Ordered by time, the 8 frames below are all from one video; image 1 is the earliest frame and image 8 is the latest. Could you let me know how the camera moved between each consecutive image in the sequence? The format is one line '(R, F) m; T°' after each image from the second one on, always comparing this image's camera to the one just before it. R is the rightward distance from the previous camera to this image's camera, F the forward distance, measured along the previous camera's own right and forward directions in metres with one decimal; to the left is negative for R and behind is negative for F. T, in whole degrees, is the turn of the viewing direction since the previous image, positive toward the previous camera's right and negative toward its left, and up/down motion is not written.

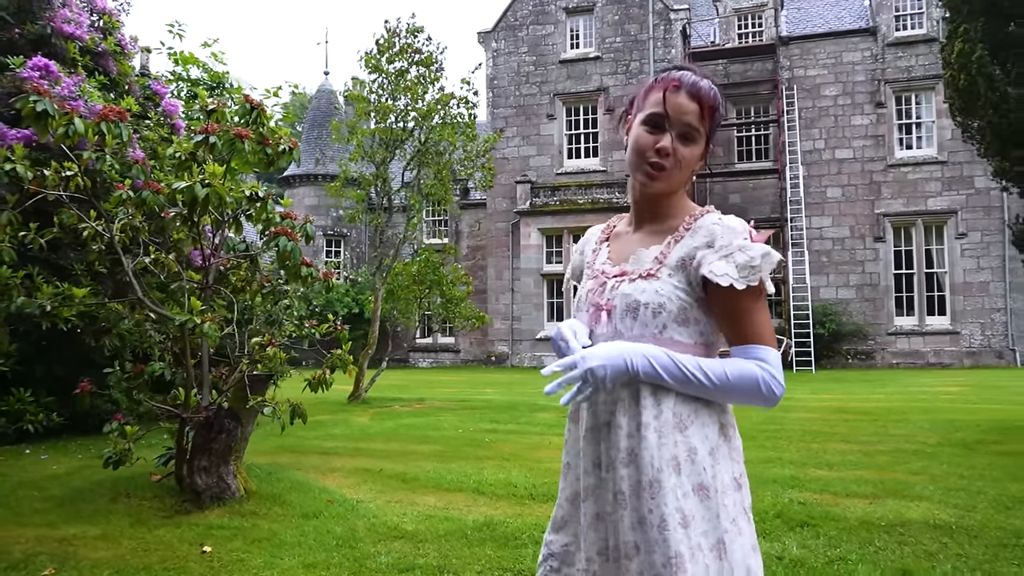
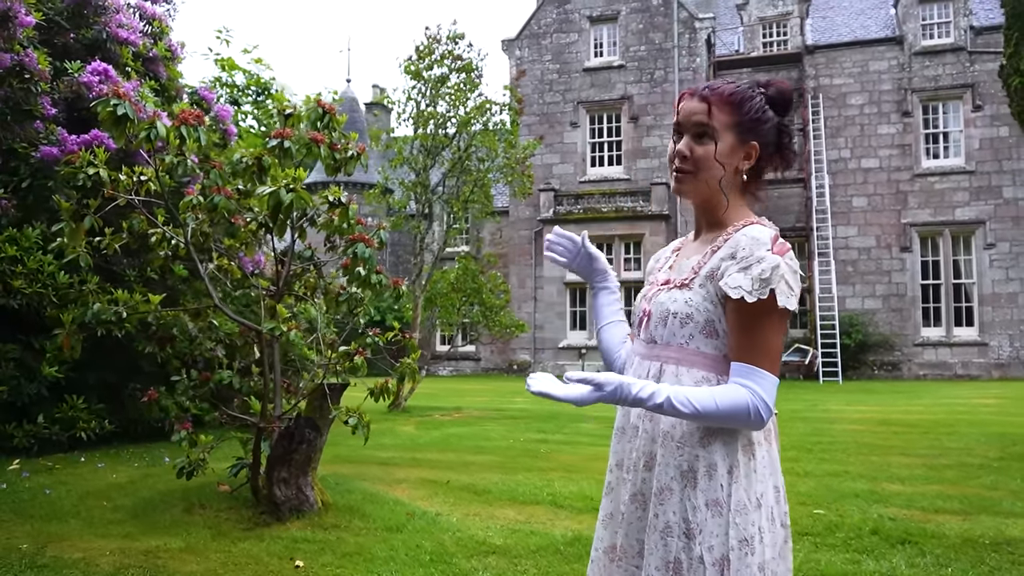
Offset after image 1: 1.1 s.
(-0.4, +0.1) m; -1°
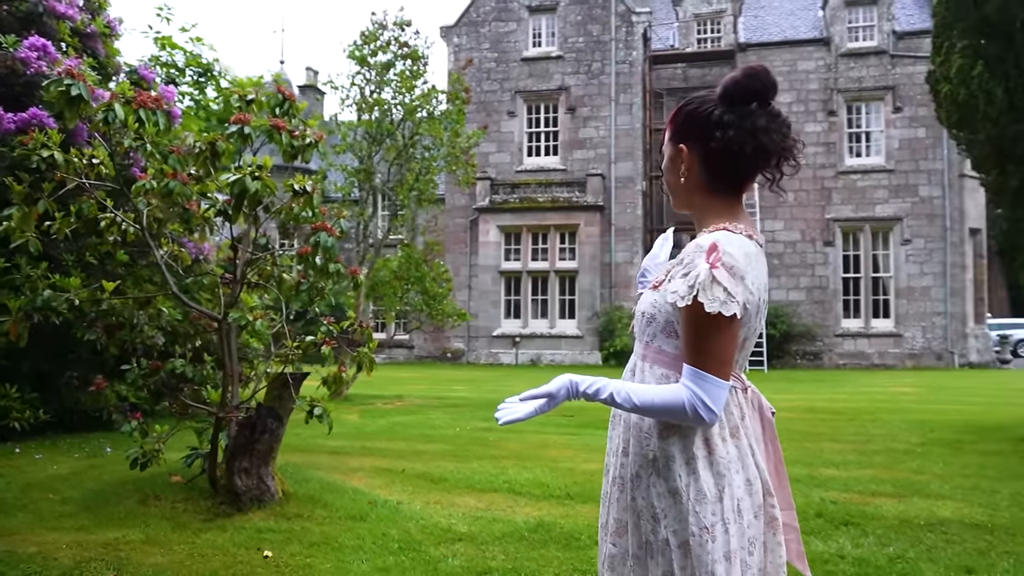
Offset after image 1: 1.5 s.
(-0.2, -0.1) m; +5°
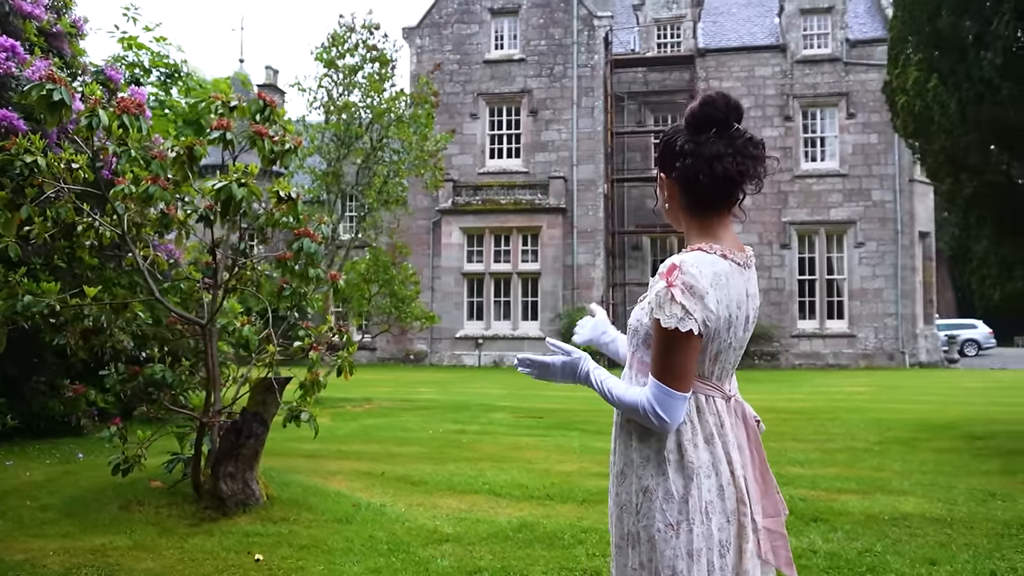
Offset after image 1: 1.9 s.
(-0.1, -0.1) m; +3°
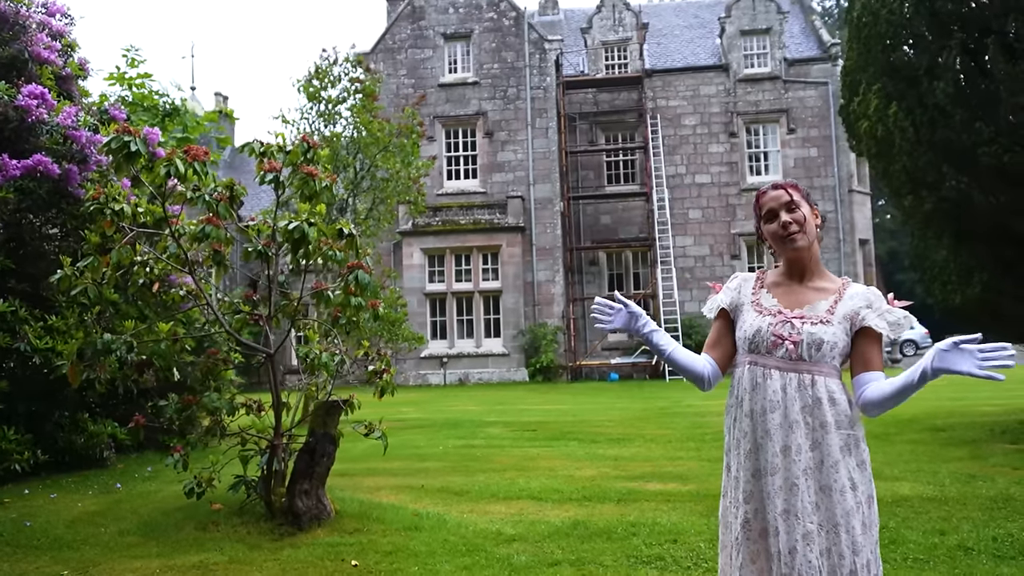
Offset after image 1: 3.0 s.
(-0.6, -0.4) m; +4°
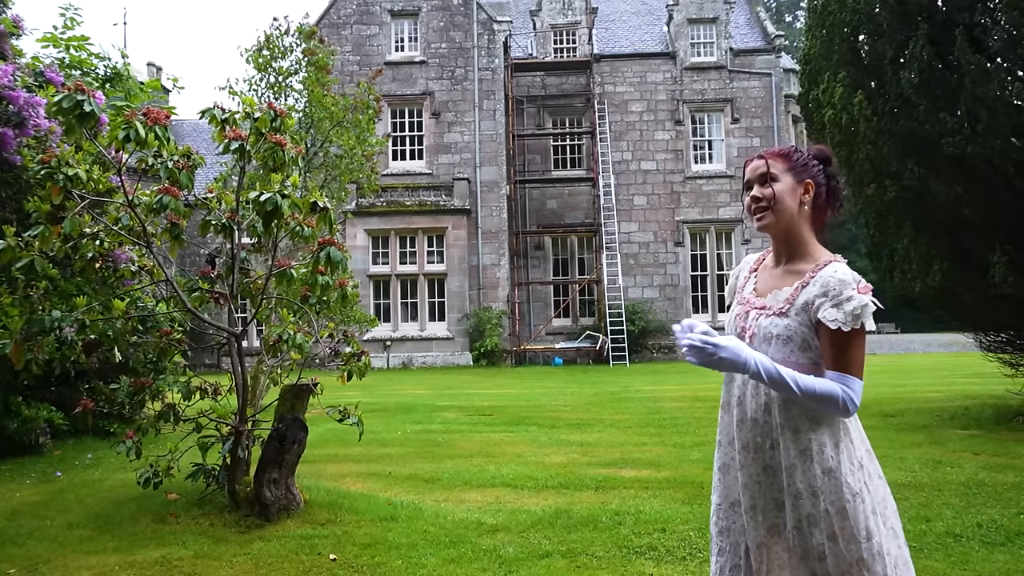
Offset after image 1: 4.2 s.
(-0.3, +0.2) m; +5°
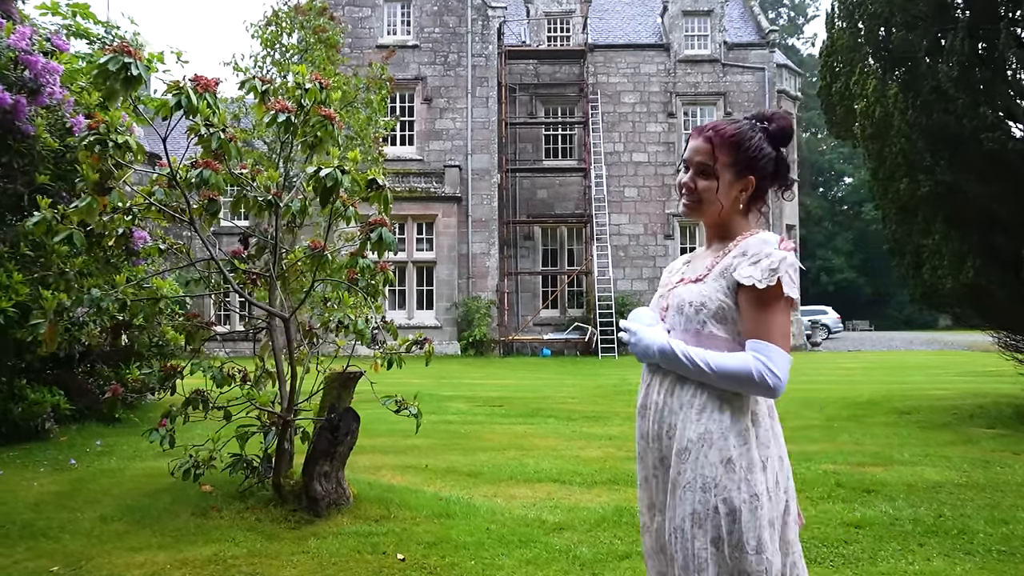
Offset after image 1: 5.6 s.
(-0.5, +0.2) m; +2°
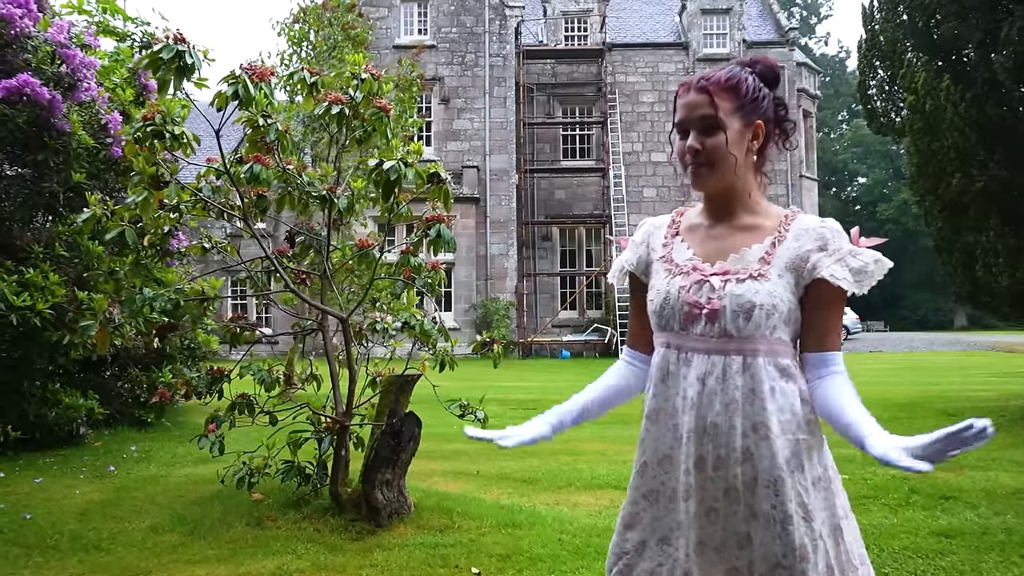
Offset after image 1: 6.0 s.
(-0.3, +0.2) m; -1°
